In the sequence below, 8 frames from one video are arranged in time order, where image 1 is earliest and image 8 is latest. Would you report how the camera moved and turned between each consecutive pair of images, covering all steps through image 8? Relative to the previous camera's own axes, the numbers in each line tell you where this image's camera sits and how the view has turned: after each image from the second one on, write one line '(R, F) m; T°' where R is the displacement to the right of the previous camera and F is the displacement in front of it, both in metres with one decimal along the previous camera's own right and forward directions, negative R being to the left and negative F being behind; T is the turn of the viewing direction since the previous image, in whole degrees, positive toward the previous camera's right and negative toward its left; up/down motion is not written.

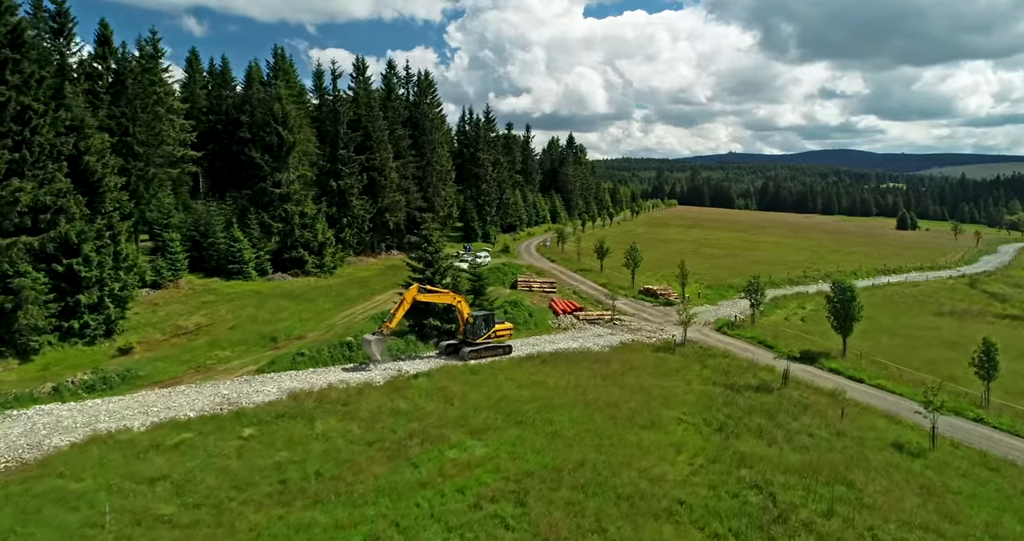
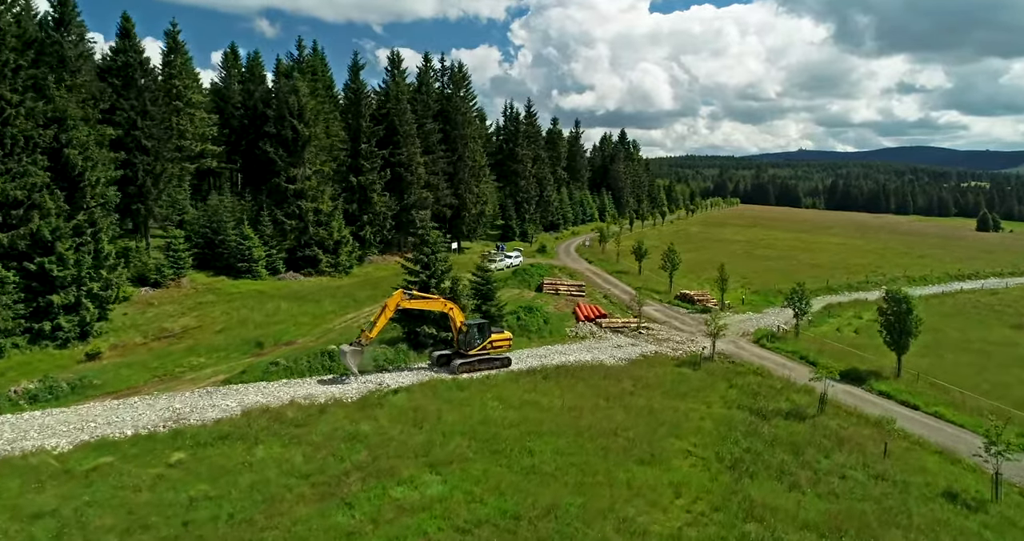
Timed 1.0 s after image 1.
(+2.7, +3.5) m; -5°
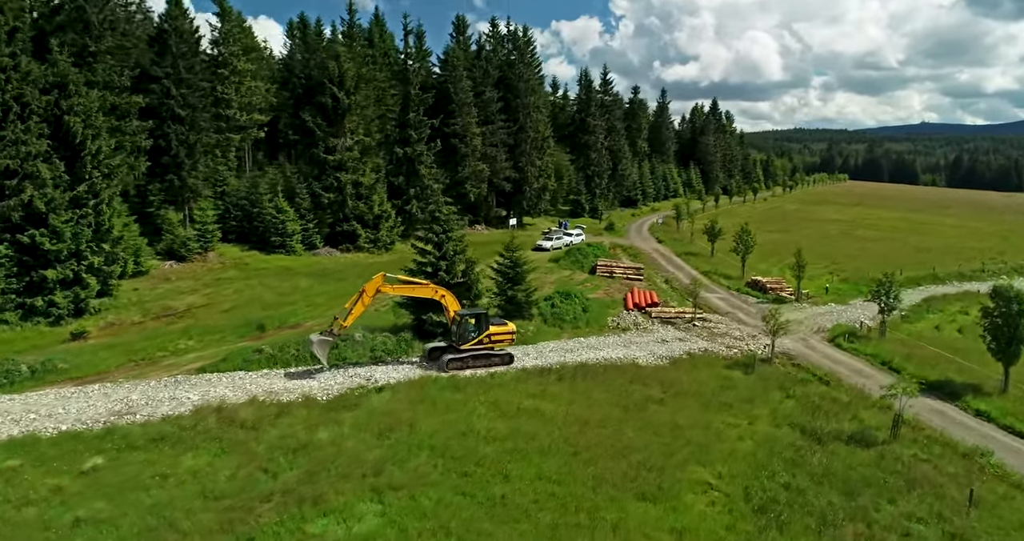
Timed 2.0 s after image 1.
(+3.0, +4.2) m; -8°
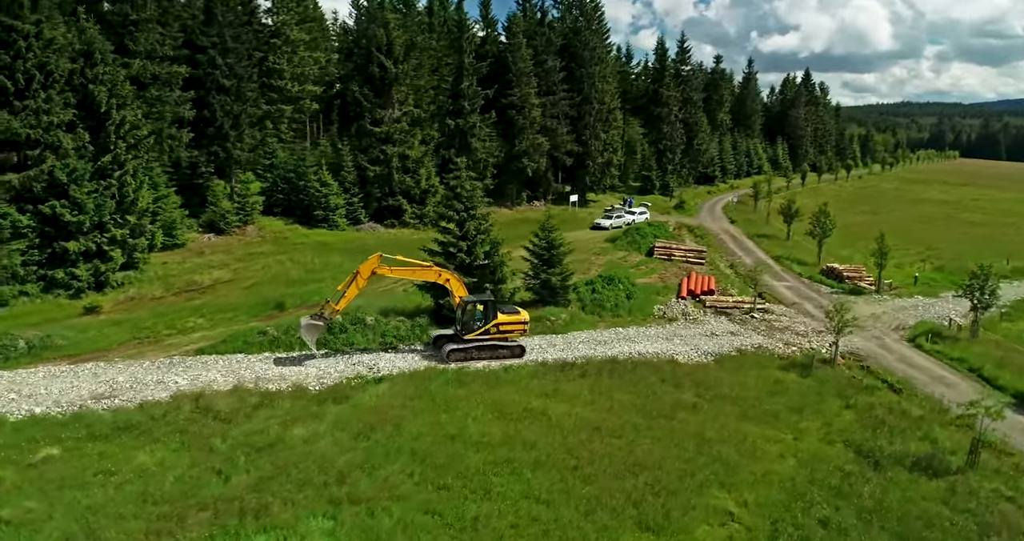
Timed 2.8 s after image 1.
(+2.2, +2.7) m; -7°
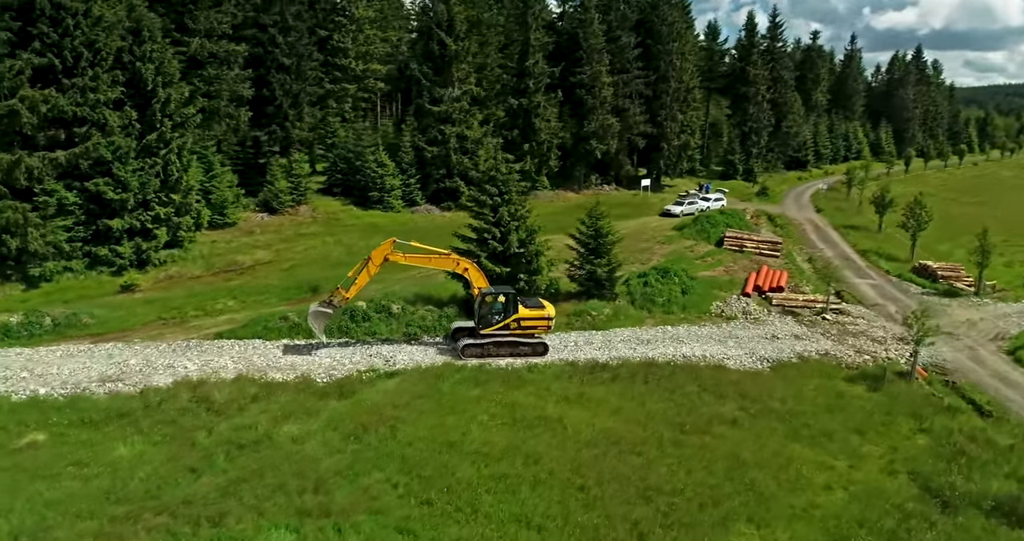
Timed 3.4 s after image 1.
(+1.8, +2.0) m; -7°
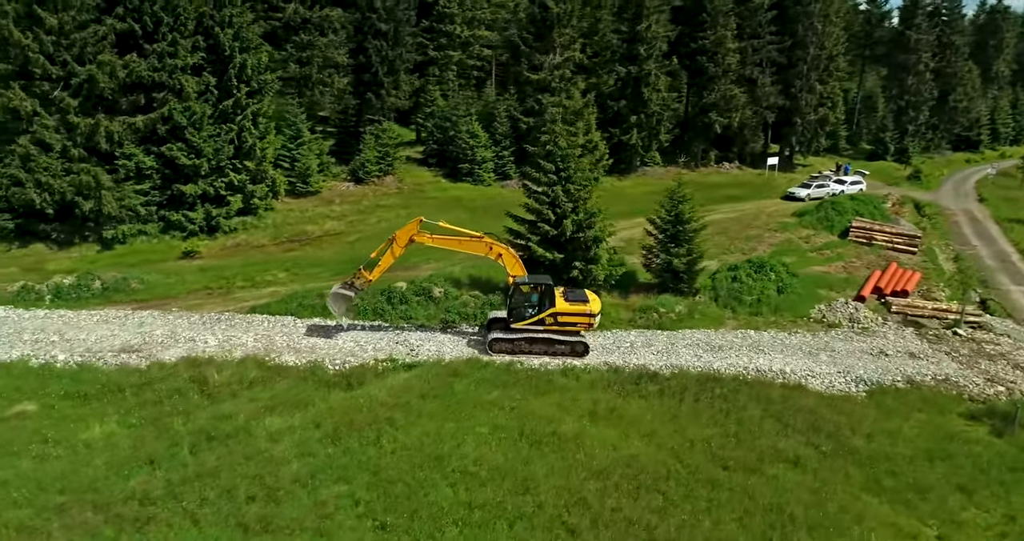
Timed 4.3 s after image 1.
(+2.7, +2.8) m; -11°
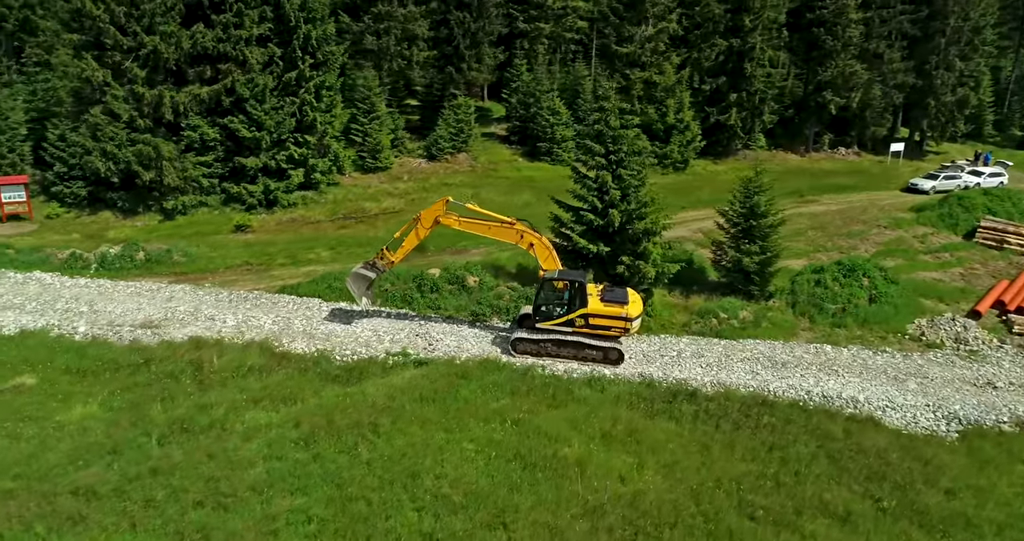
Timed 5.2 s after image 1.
(+2.2, +2.2) m; -9°
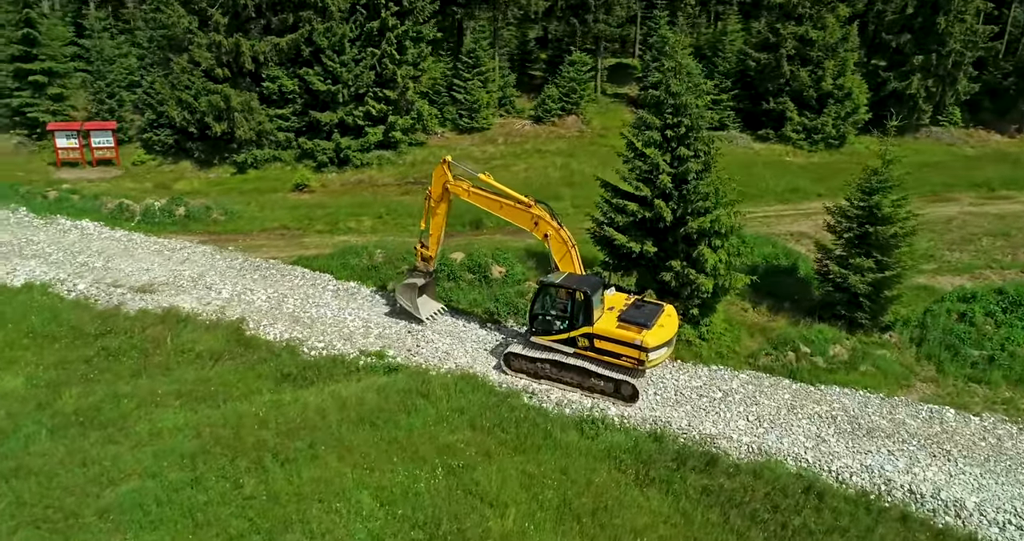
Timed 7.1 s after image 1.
(+3.6, +4.0) m; -14°
